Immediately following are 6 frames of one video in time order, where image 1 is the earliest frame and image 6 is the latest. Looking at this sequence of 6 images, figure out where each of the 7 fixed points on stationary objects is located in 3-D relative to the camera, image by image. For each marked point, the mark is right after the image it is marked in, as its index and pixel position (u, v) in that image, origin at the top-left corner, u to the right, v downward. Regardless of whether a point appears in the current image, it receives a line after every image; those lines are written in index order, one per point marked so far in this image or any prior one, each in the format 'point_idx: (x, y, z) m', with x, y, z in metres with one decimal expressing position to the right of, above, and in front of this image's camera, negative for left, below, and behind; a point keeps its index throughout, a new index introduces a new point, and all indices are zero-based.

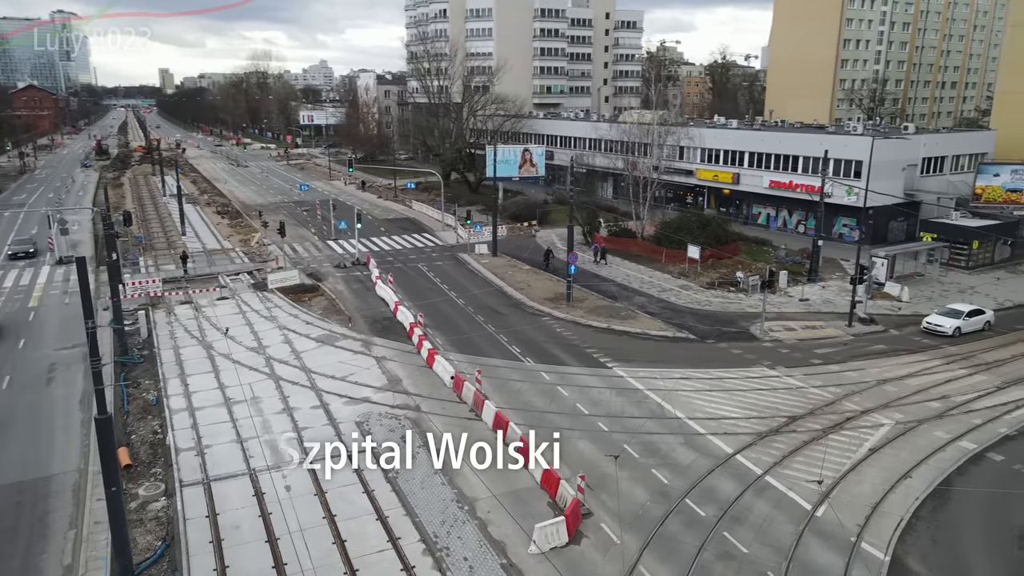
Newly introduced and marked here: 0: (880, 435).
0: (+9.8, -3.9, +18.5) m
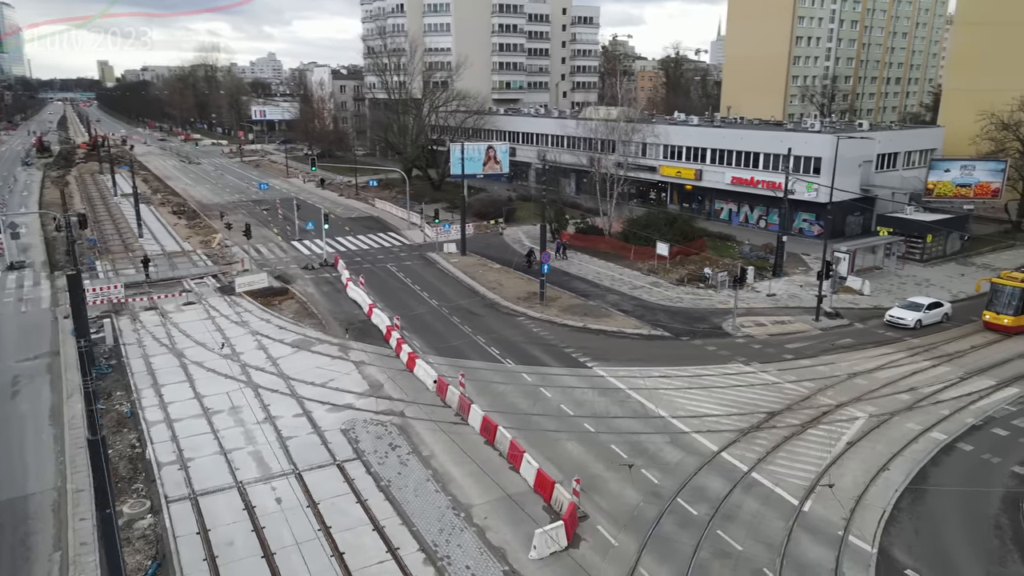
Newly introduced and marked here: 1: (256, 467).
0: (+9.4, -3.8, +19.1) m
1: (-6.0, -4.2, +16.4) m
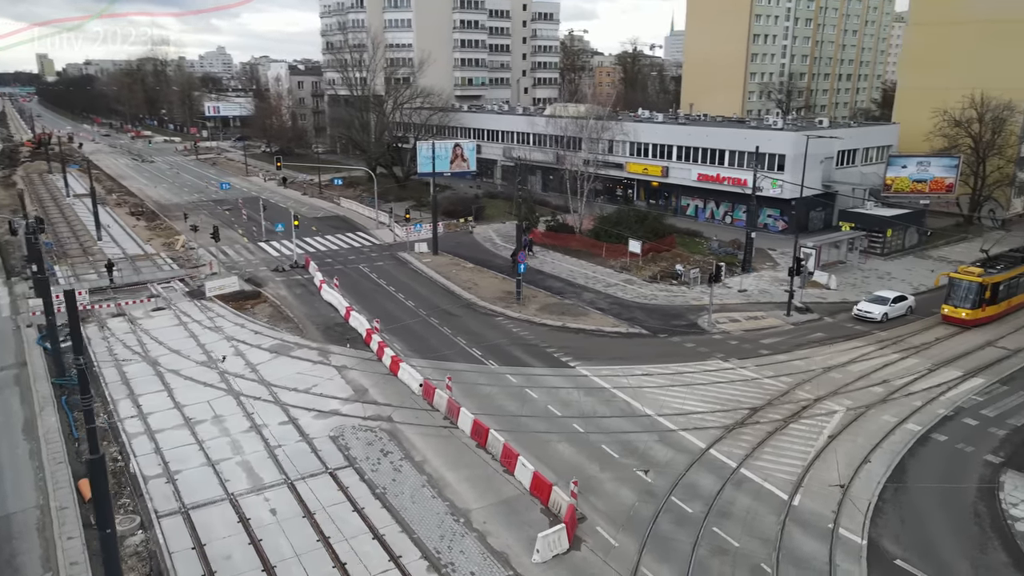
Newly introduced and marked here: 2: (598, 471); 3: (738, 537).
0: (+9.1, -3.7, +19.6) m
1: (-6.1, -4.4, +16.1) m
2: (+2.0, -4.3, +16.6) m
3: (+4.5, -5.0, +14.0) m
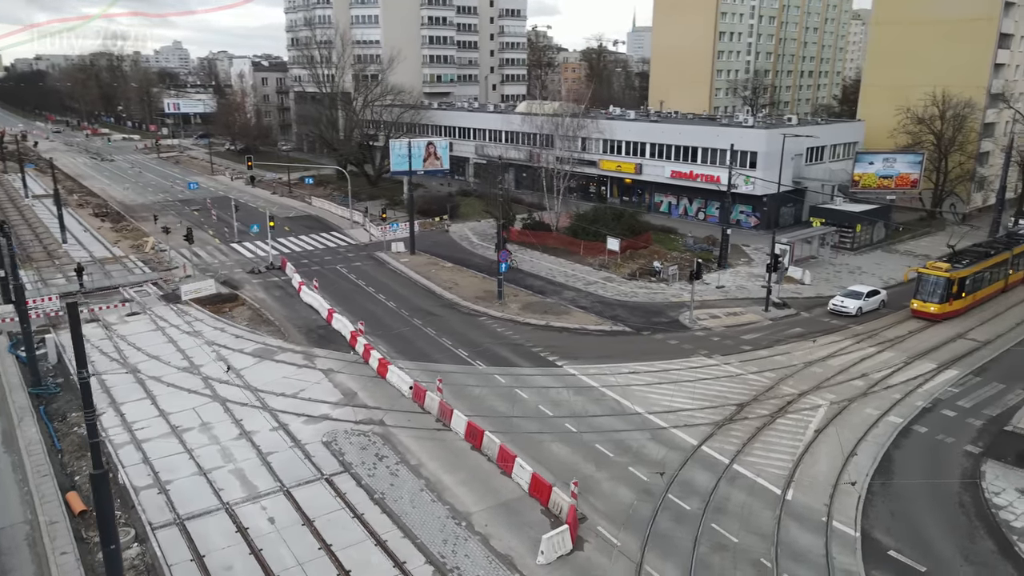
0: (+8.9, -3.7, +20.1) m
1: (-6.1, -4.5, +15.8) m
2: (+2.0, -4.4, +16.7) m
3: (+4.6, -5.0, +14.3) m
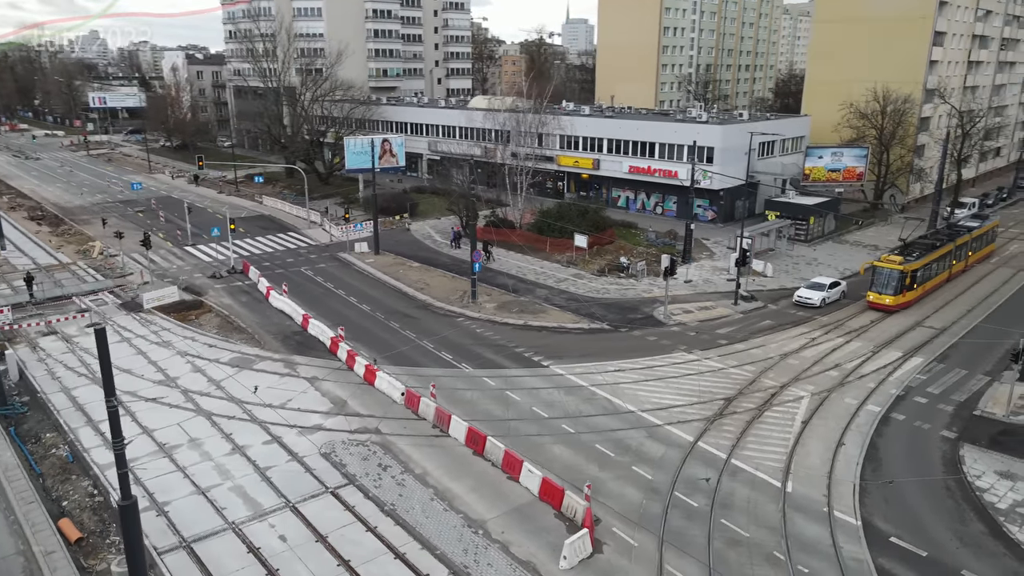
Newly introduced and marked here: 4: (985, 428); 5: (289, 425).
0: (+8.7, -3.5, +20.8) m
1: (-5.9, -4.8, +15.4) m
2: (+2.1, -4.4, +16.9) m
3: (+4.9, -5.0, +14.7) m
4: (+13.3, -3.9, +19.7) m
5: (-6.2, -3.8, +19.3) m
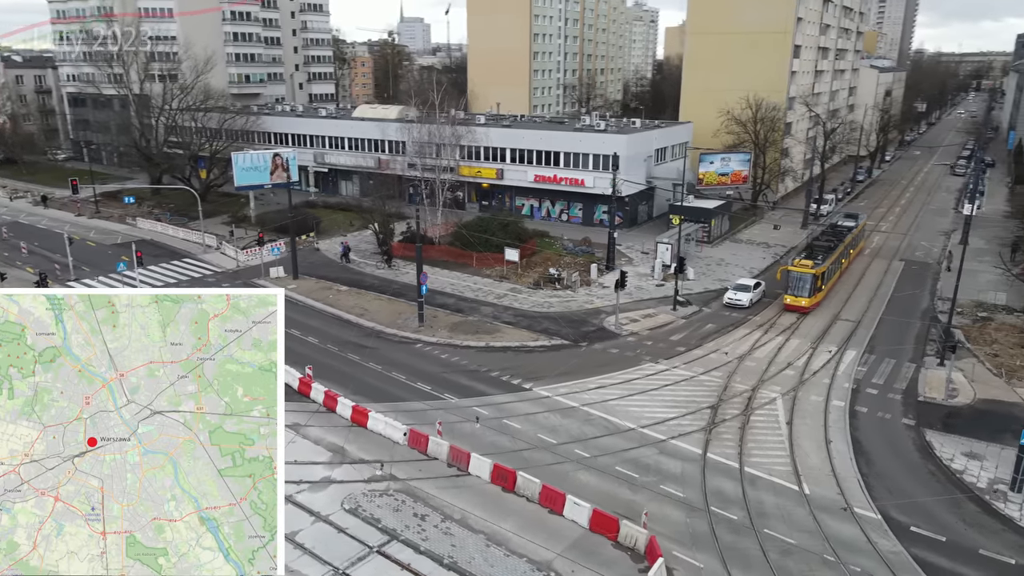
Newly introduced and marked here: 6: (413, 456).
0: (+8.6, -3.9, +22.4) m
1: (-4.5, -5.9, +14.3) m
2: (+3.0, -5.1, +17.3) m
3: (+6.2, -5.5, +15.7) m
4: (+13.4, -4.0, +22.2) m
5: (-5.6, -5.0, +18.0) m
6: (-2.8, -4.7, +19.4) m
